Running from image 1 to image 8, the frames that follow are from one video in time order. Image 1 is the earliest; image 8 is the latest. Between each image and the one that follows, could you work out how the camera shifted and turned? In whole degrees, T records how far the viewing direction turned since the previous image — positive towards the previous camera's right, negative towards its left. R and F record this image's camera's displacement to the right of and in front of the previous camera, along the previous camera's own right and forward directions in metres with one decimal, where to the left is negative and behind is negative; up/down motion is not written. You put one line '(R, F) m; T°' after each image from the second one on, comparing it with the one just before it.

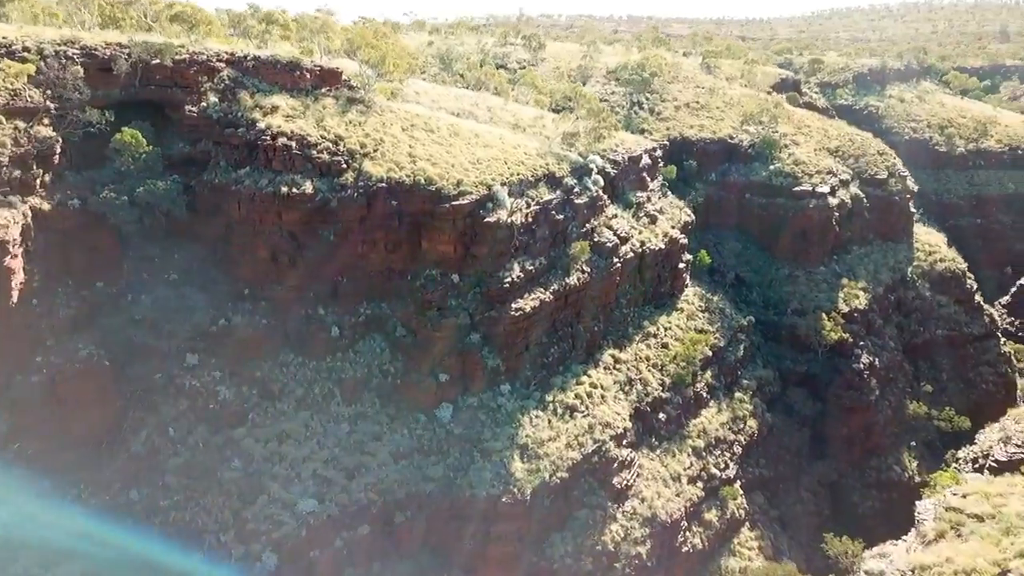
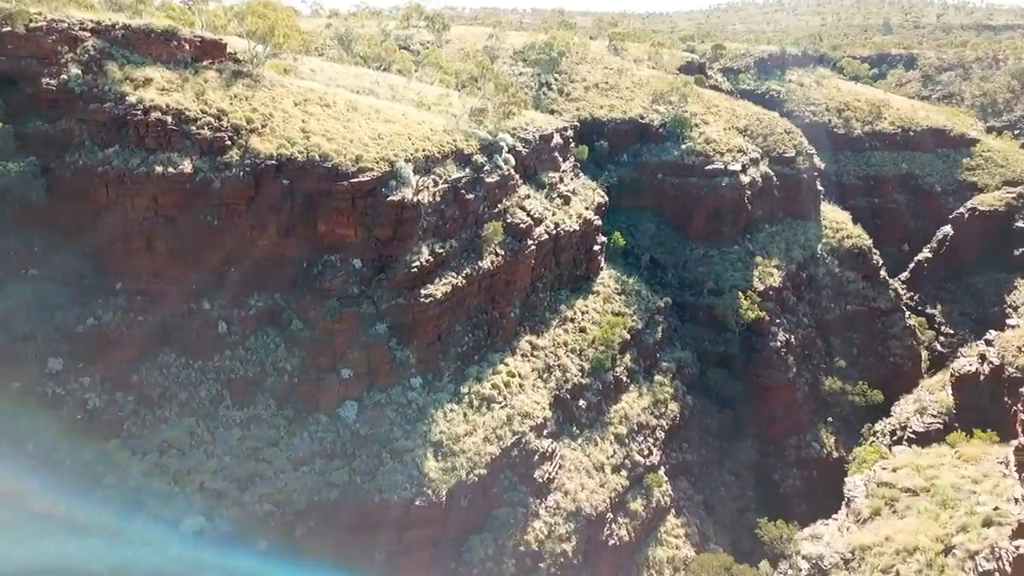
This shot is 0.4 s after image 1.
(+0.1, +2.1) m; +6°
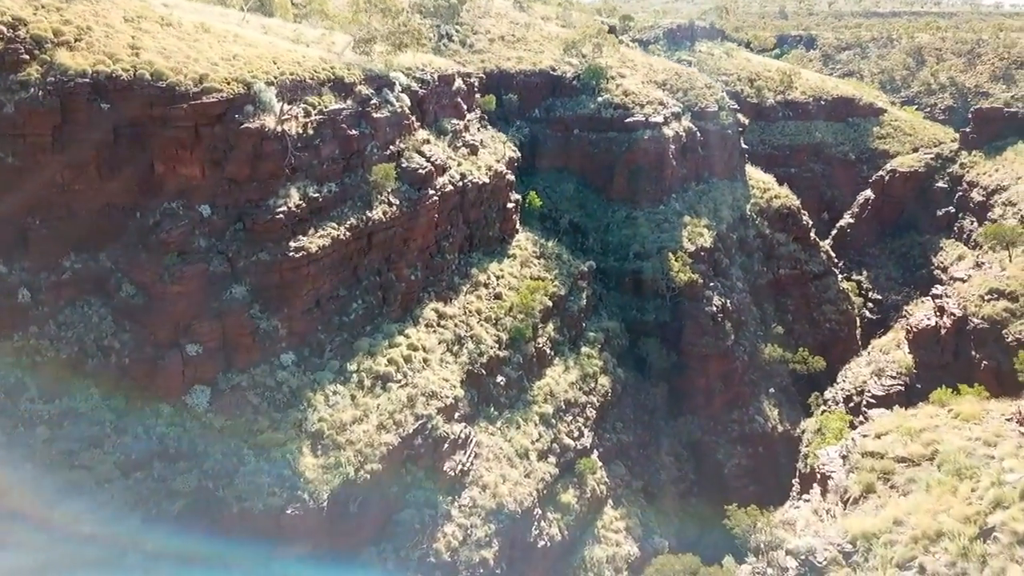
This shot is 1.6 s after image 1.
(+0.4, +5.1) m; +6°
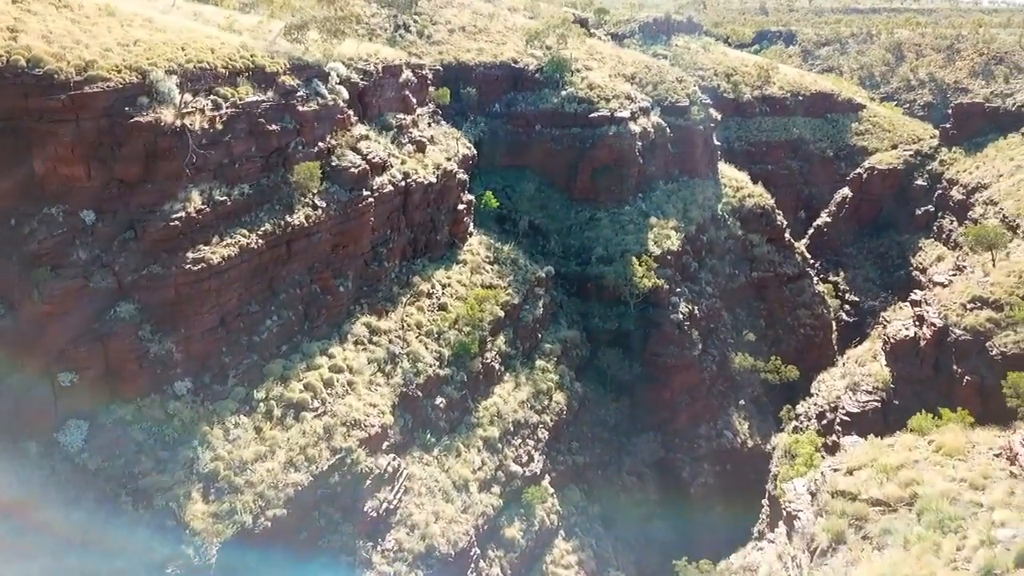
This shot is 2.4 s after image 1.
(+1.3, +2.4) m; +1°
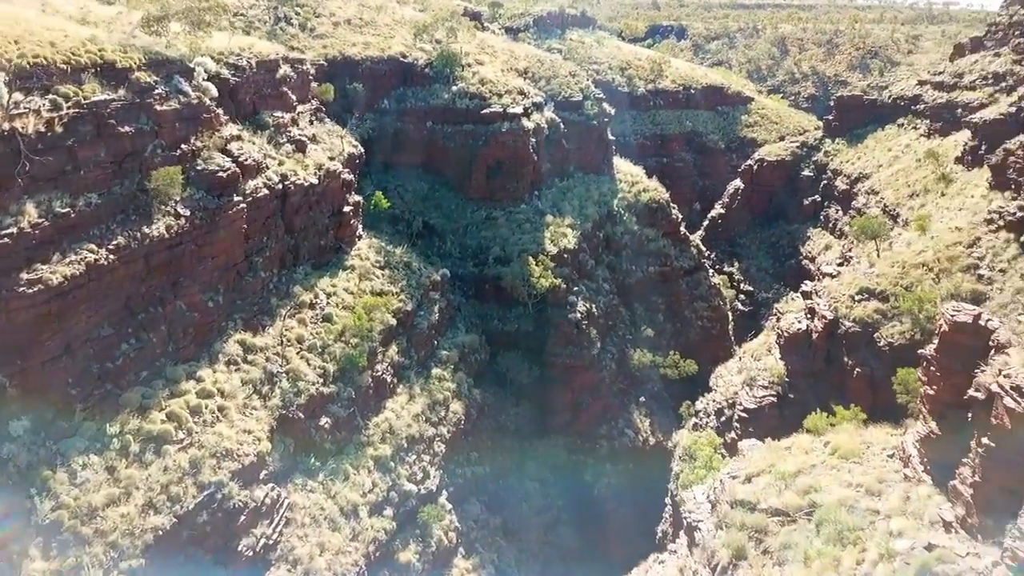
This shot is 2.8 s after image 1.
(+0.5, +1.2) m; +7°
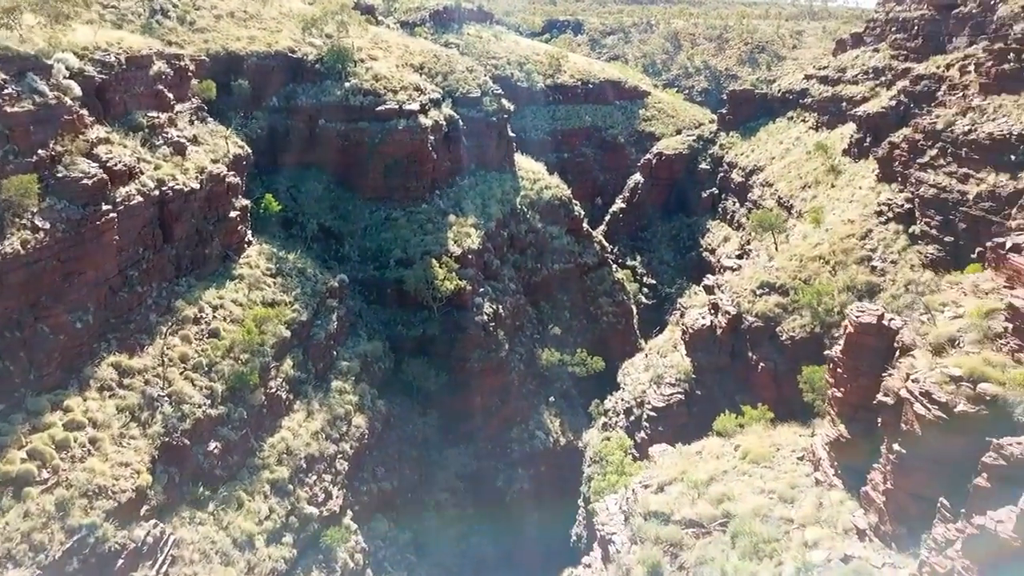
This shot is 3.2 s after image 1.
(+0.2, +0.9) m; +7°
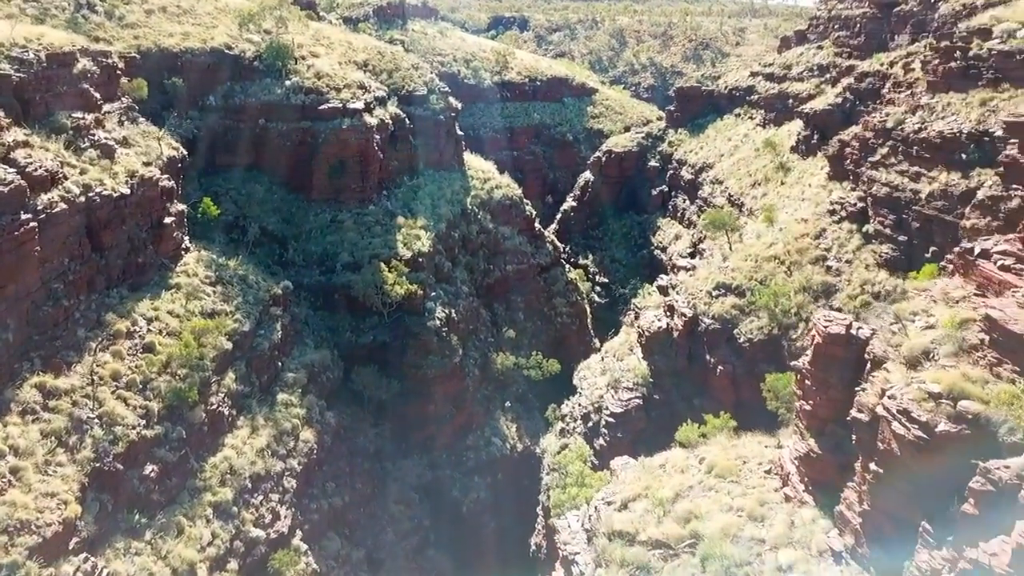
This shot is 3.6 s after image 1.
(-0.1, +0.8) m; +4°
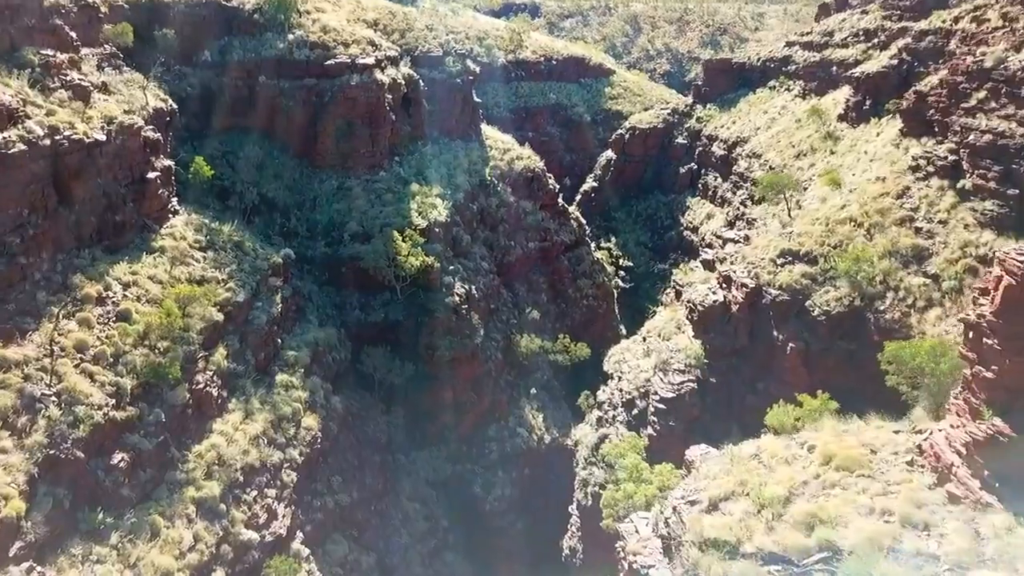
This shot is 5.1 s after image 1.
(-0.8, +3.4) m; 0°
